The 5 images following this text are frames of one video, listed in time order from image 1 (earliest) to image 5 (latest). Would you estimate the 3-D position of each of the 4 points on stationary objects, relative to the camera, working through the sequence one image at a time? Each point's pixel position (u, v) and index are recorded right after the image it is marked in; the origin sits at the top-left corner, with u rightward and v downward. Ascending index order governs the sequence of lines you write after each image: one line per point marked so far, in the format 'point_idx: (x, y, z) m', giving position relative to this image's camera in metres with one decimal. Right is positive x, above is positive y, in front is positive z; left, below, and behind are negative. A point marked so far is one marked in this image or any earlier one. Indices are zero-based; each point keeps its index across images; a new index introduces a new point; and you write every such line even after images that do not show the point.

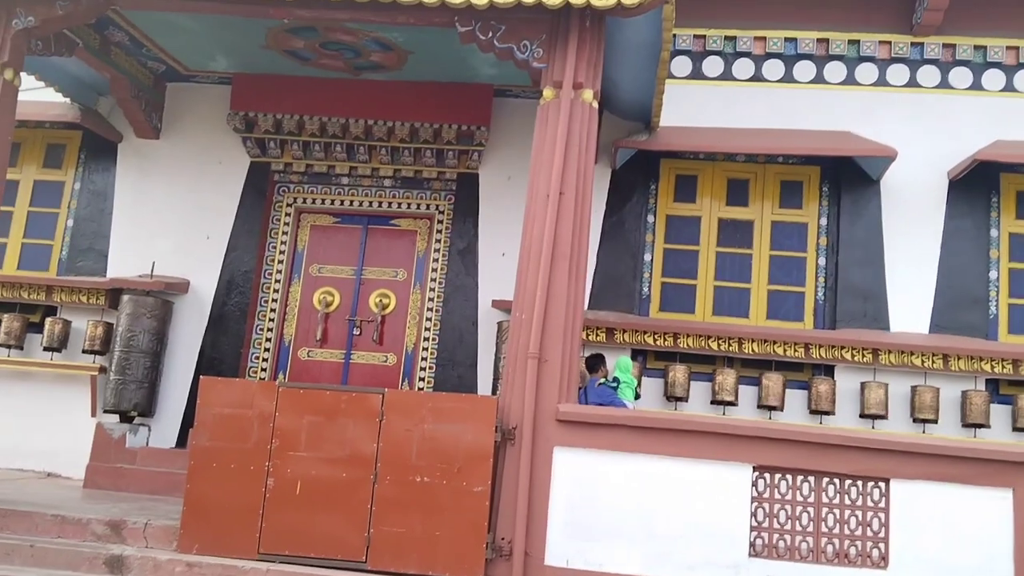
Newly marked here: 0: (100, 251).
0: (-3.2, +0.3, +7.6) m
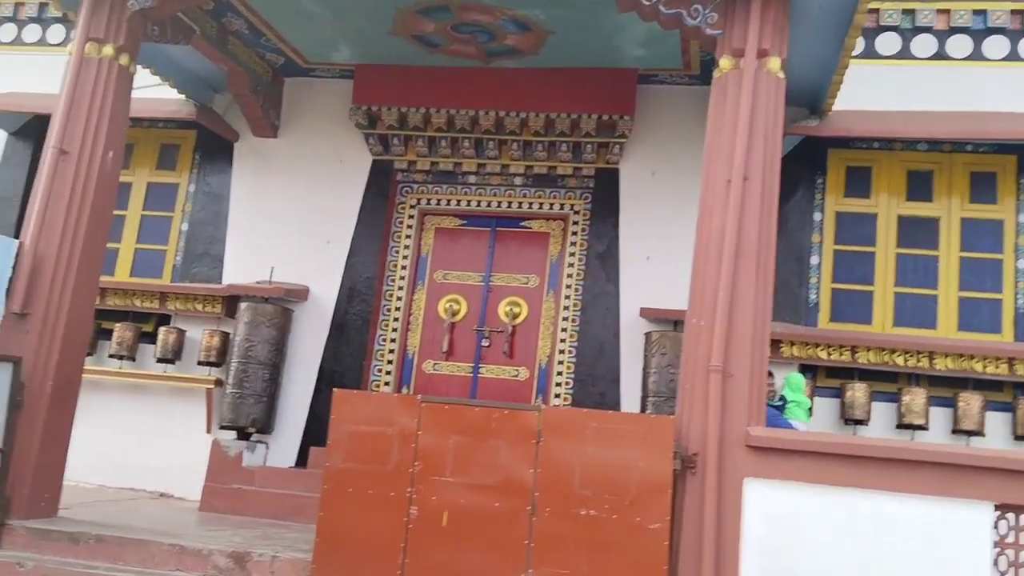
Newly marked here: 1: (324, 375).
0: (-2.2, +0.2, +7.2) m
1: (-1.3, -0.6, +6.8) m
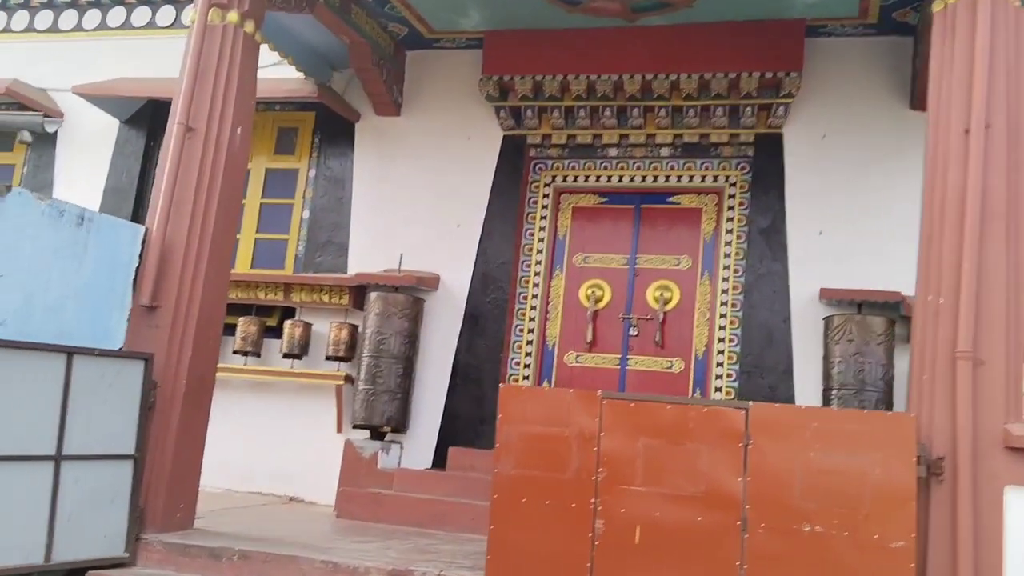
0: (-1.2, +0.3, +6.7) m
1: (-0.3, -0.5, +6.3) m
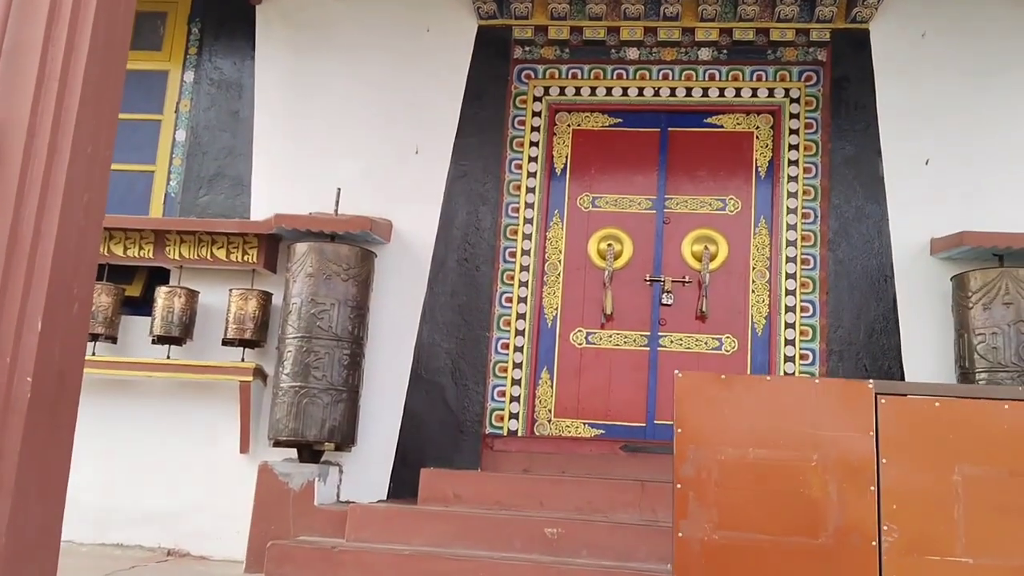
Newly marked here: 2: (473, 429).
0: (-1.3, +0.5, +4.7) m
1: (-0.4, -0.3, +4.4) m
2: (-0.2, -0.6, +4.3) m
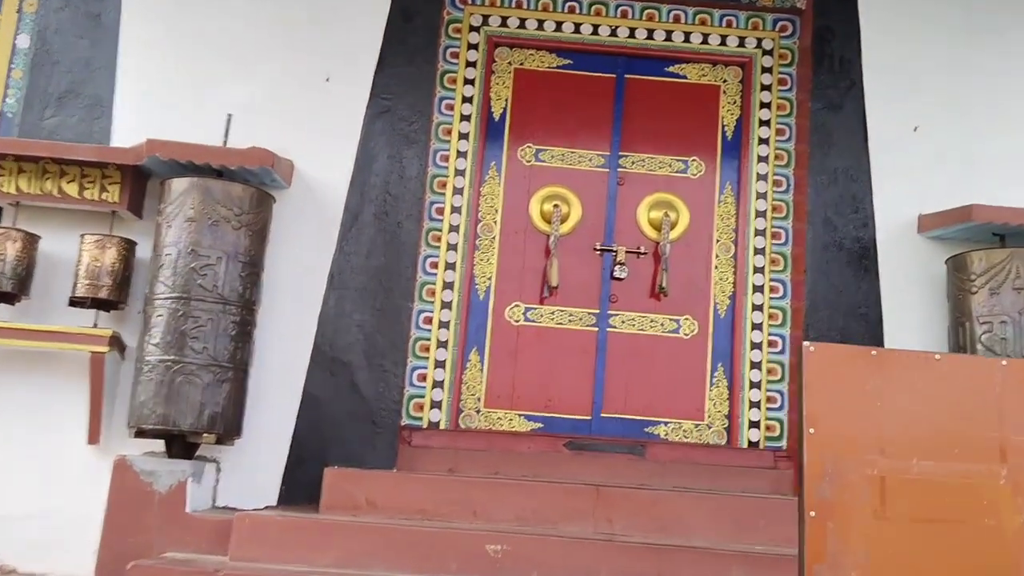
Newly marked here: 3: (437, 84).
0: (-1.6, +0.7, +3.7) m
1: (-0.7, -0.1, +3.6) m
2: (-0.5, -0.5, +3.6) m
3: (-0.3, +0.8, +3.9) m
